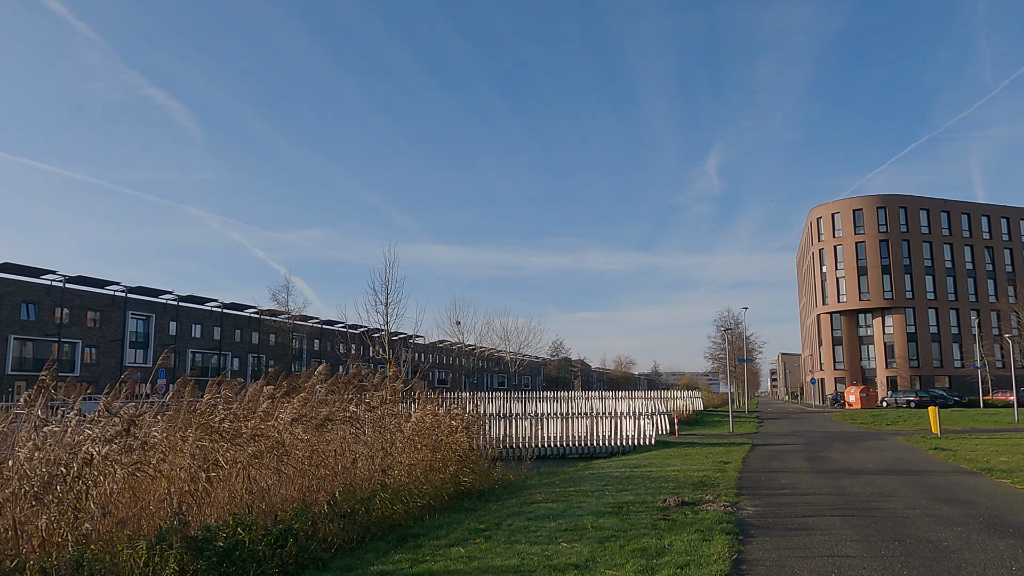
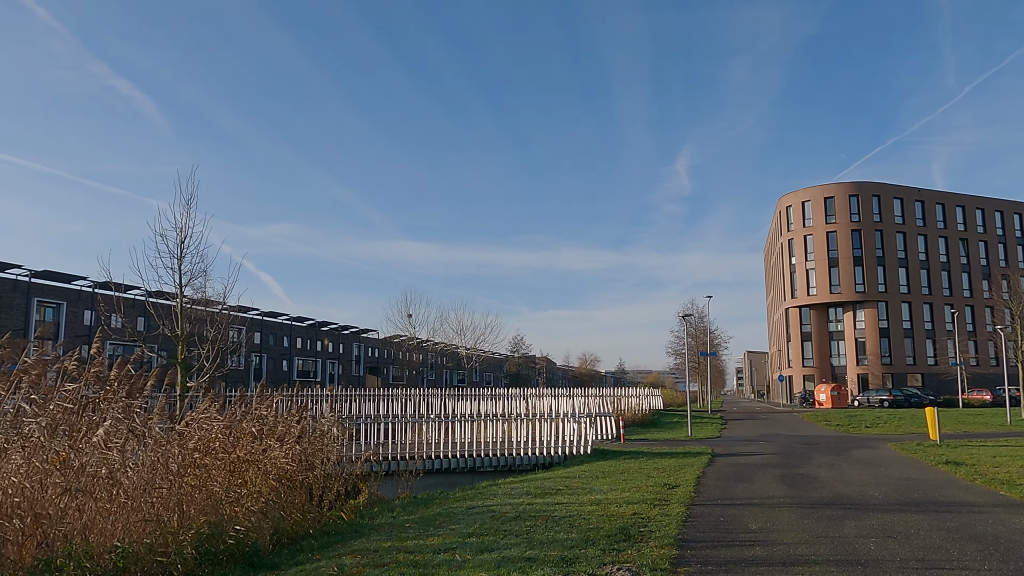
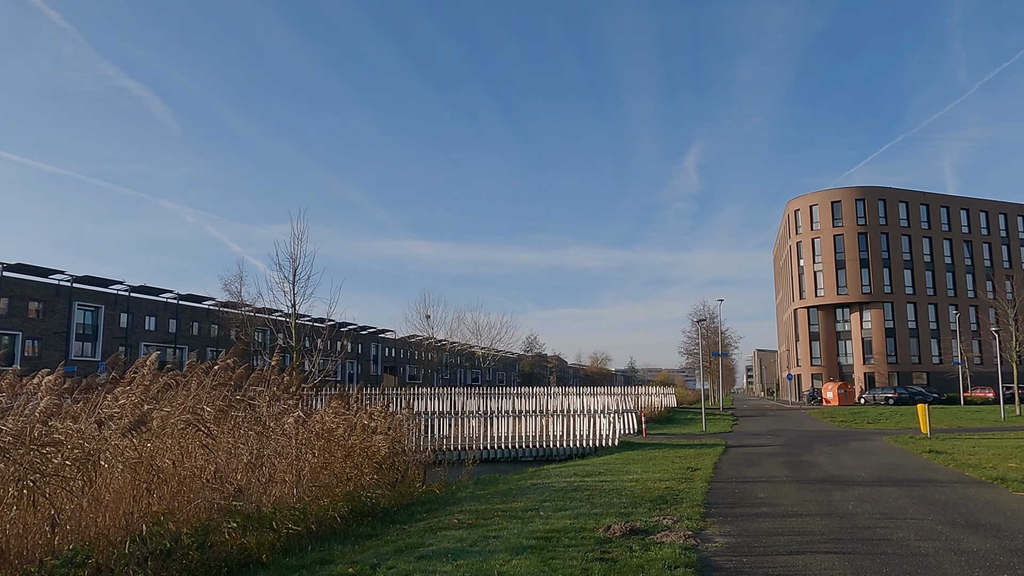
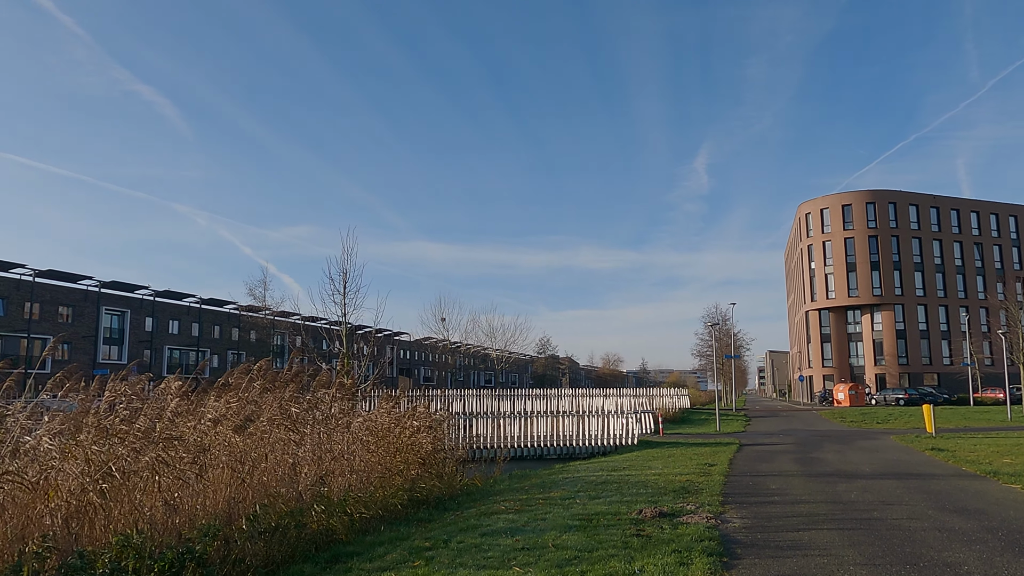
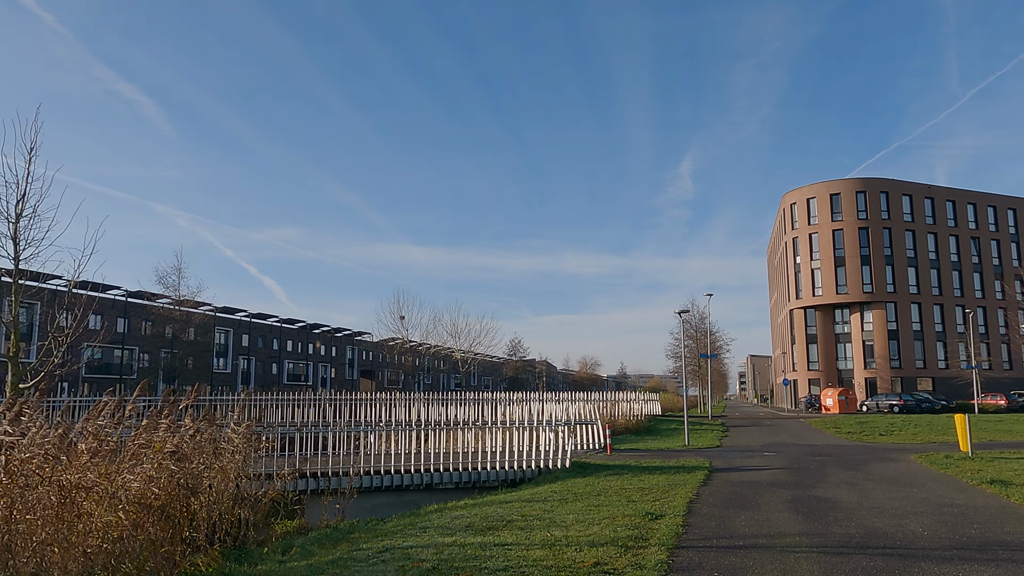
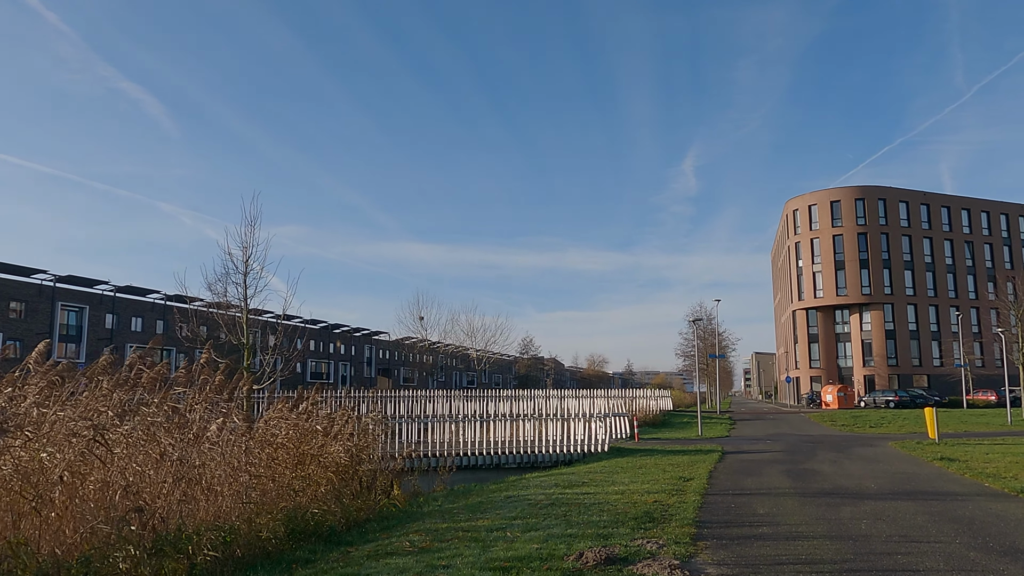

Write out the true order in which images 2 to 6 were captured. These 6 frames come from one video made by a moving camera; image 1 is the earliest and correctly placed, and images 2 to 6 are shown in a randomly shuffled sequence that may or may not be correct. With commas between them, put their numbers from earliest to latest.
4, 3, 6, 2, 5
